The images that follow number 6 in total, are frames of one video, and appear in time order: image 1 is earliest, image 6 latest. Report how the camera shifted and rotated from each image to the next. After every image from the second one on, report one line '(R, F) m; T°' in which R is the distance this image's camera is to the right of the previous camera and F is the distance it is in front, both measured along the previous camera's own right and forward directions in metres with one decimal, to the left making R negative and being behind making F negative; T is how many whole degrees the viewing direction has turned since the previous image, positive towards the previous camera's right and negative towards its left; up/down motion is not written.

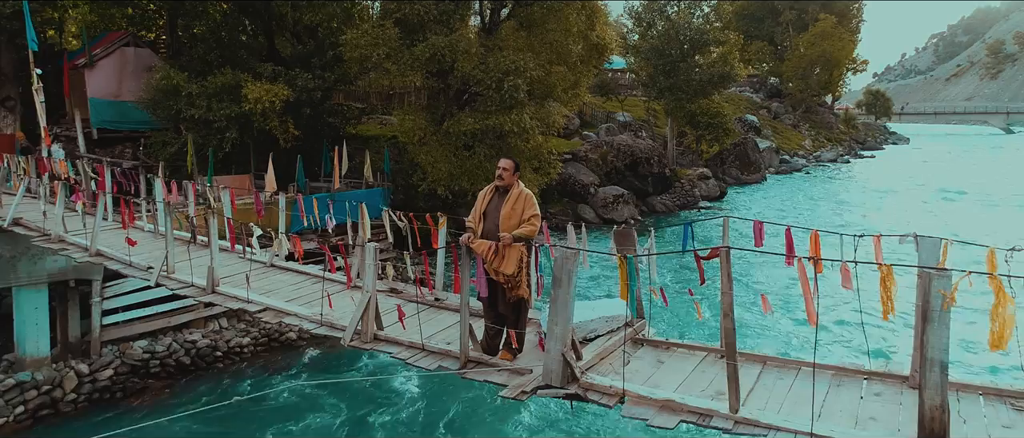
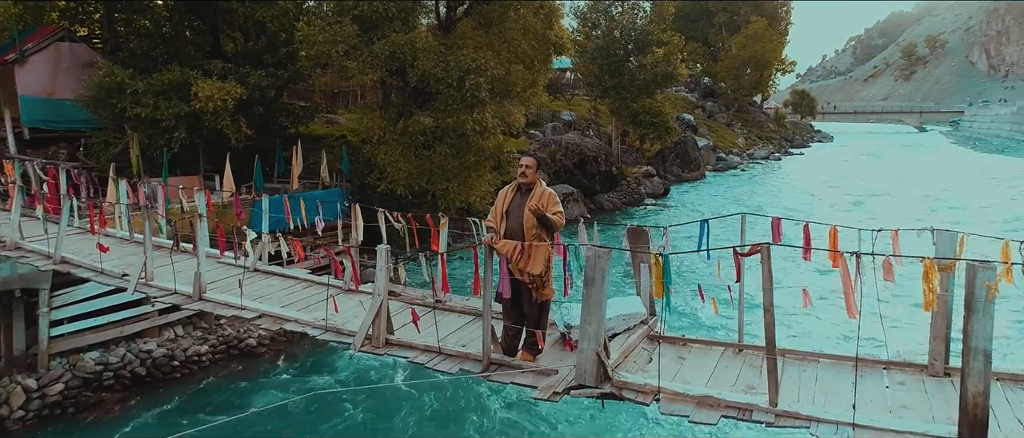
(-0.9, +0.1) m; +5°
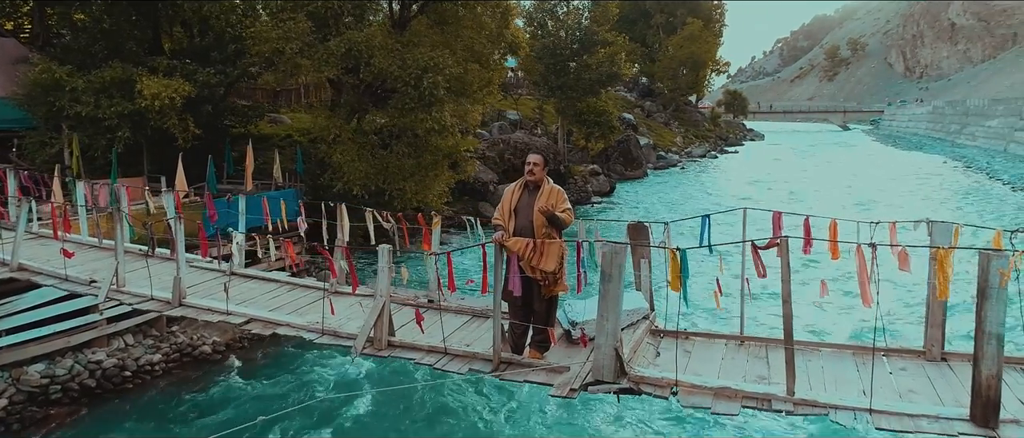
(-0.7, +0.1) m; +5°
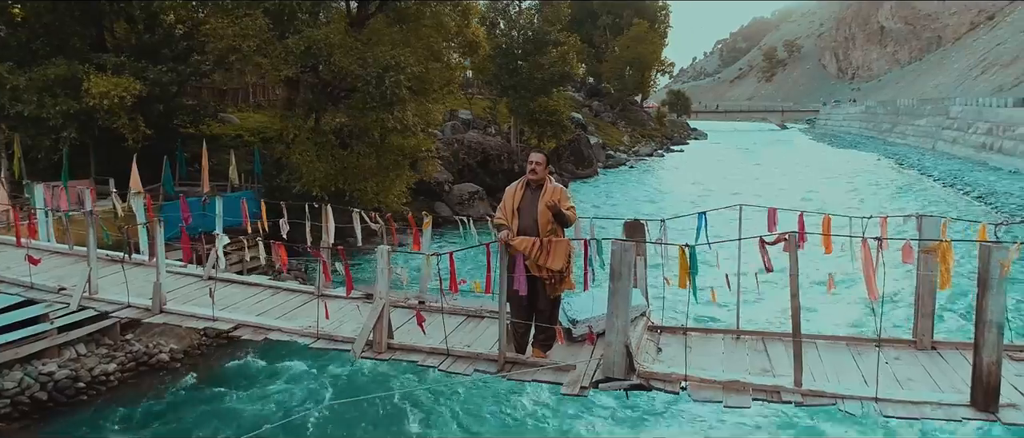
(-0.6, +0.1) m; +4°
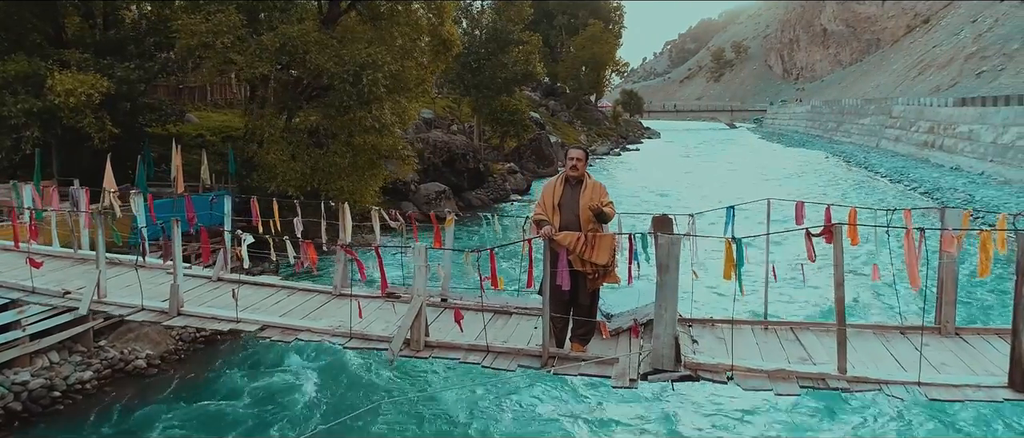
(-0.9, 0.0) m; +4°
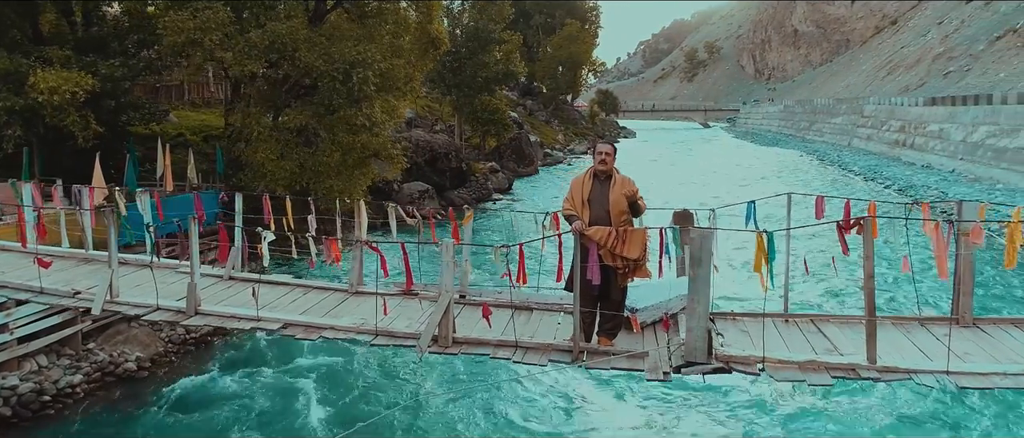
(-0.5, 0.0) m; +2°
